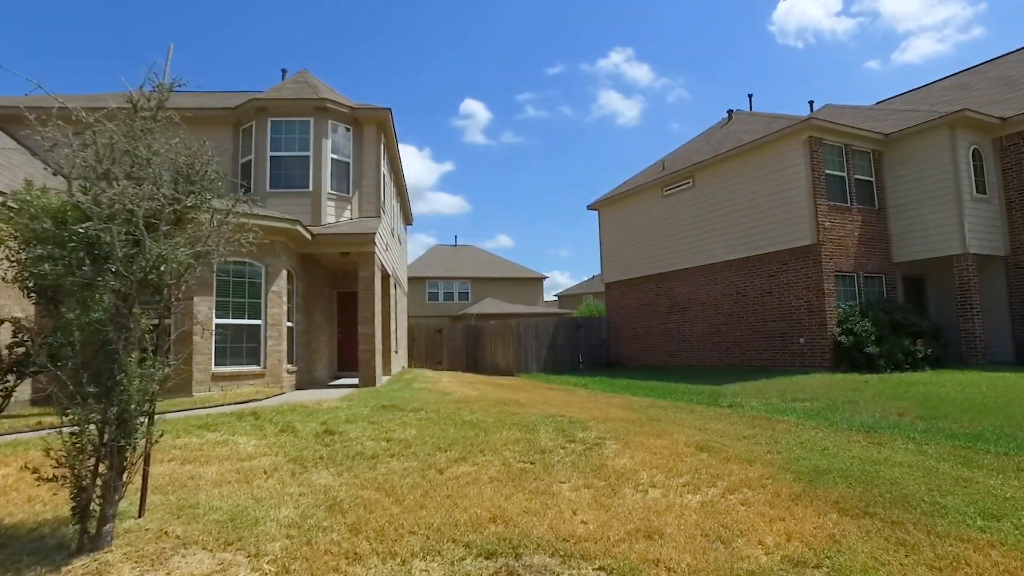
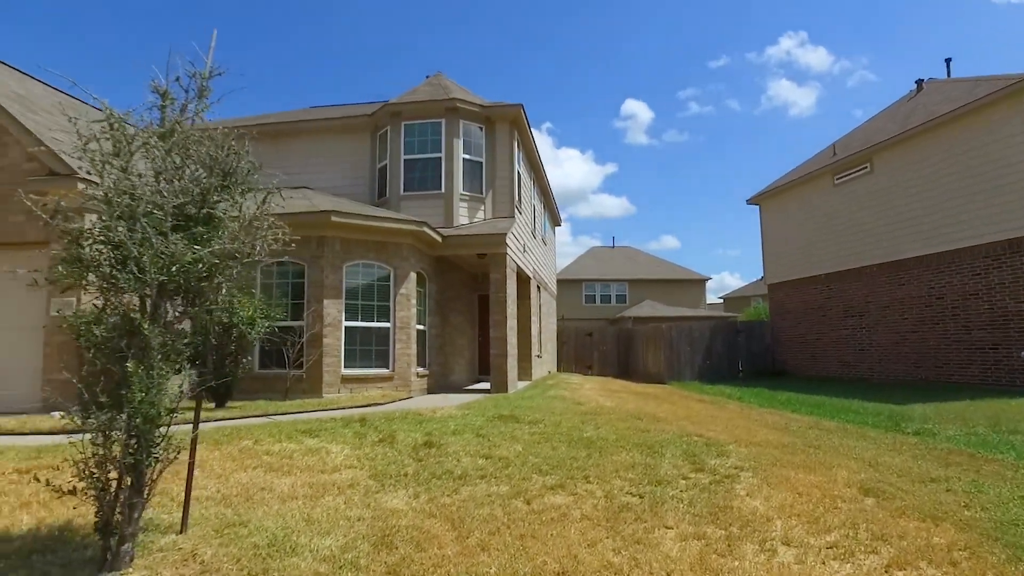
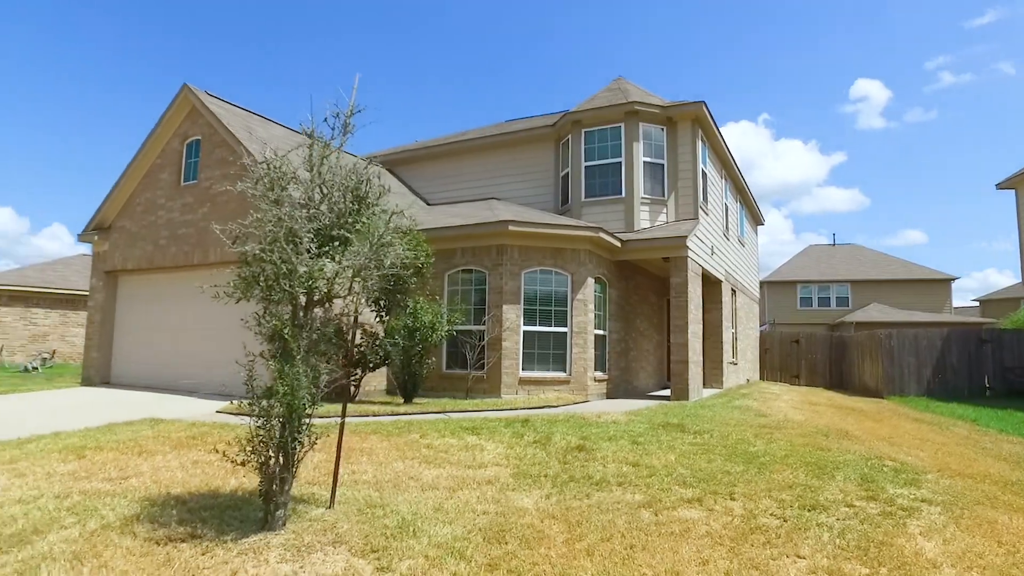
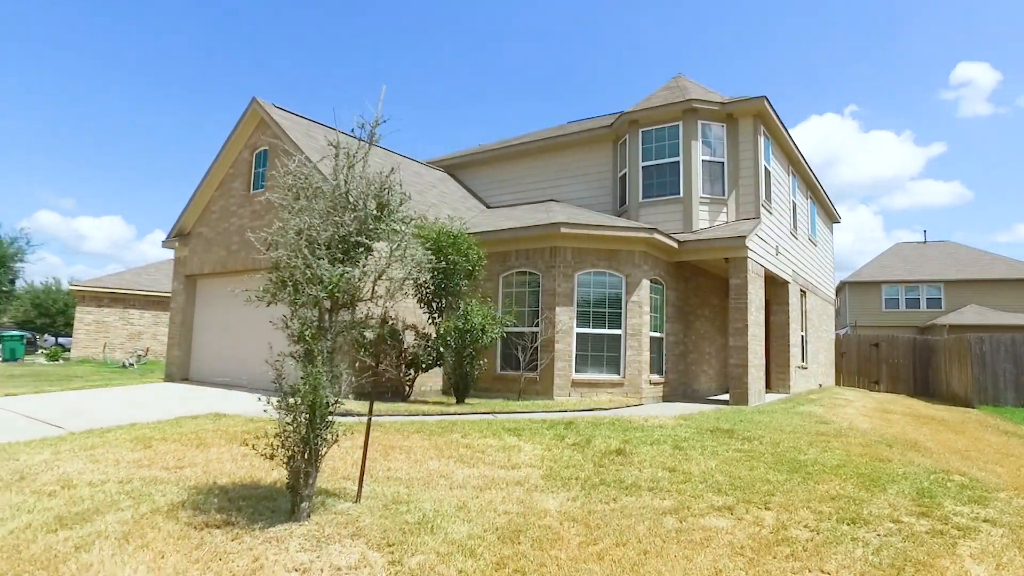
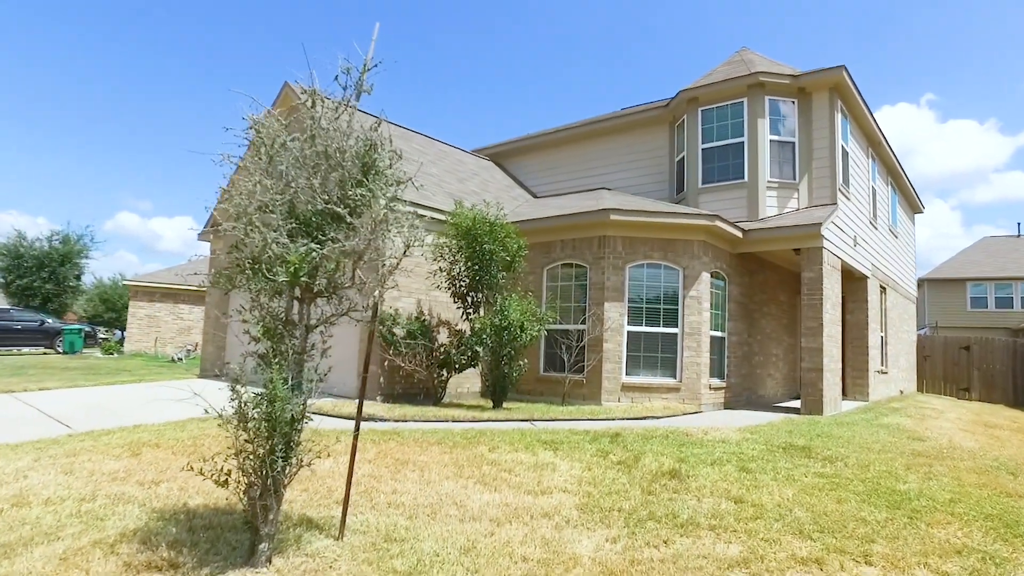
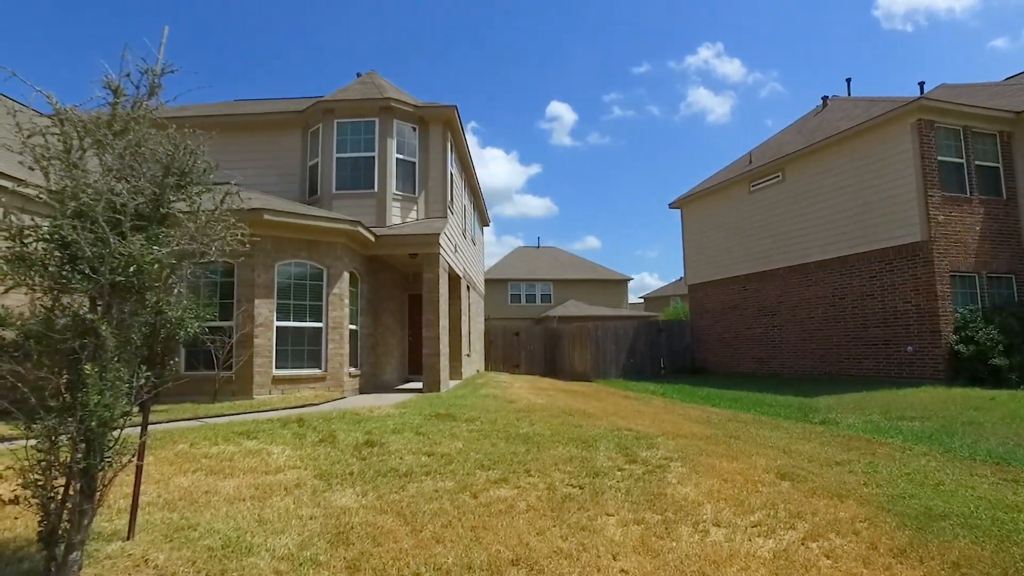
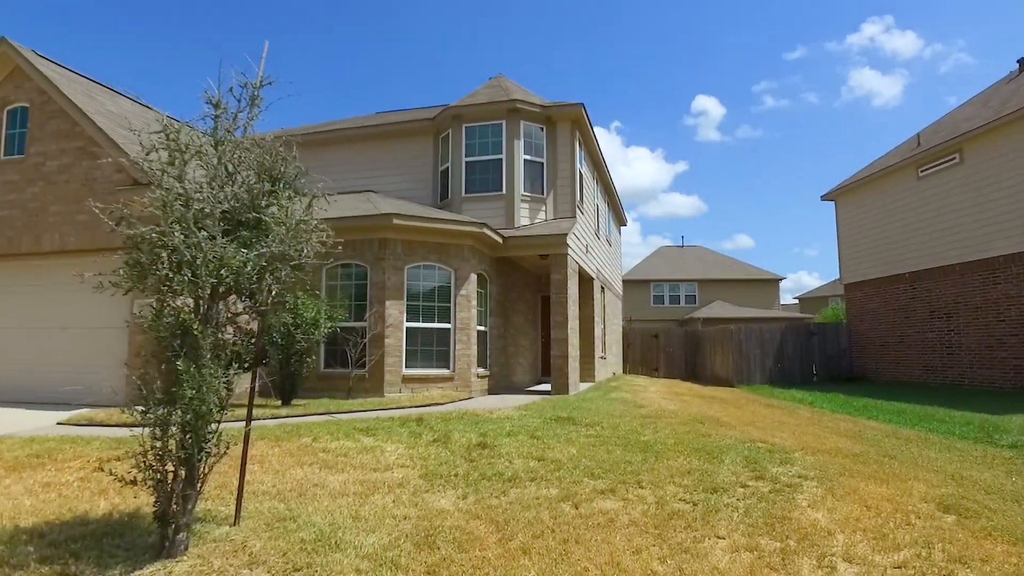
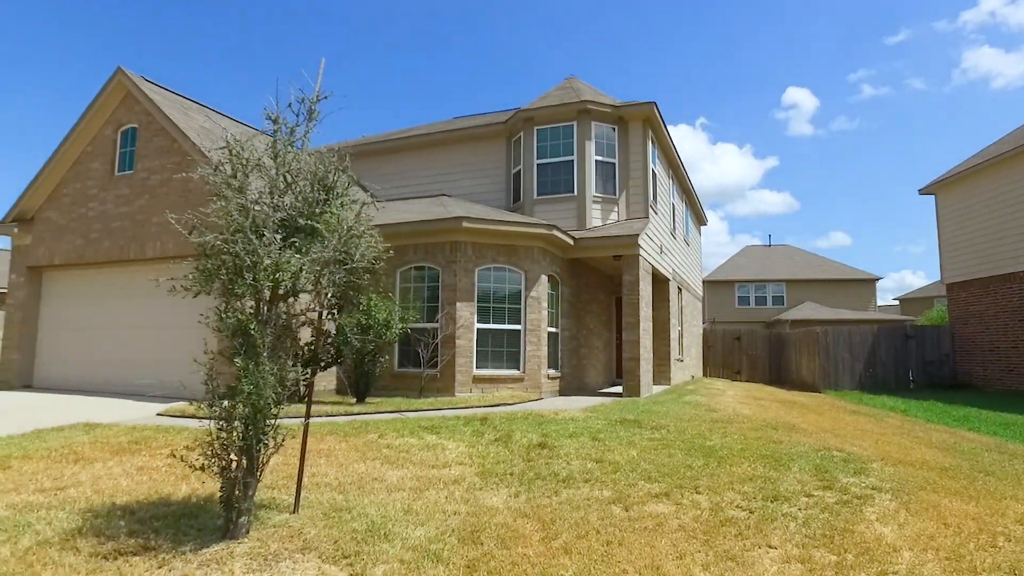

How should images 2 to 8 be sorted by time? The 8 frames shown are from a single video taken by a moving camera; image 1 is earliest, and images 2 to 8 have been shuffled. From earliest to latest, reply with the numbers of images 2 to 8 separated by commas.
6, 2, 7, 8, 3, 4, 5
